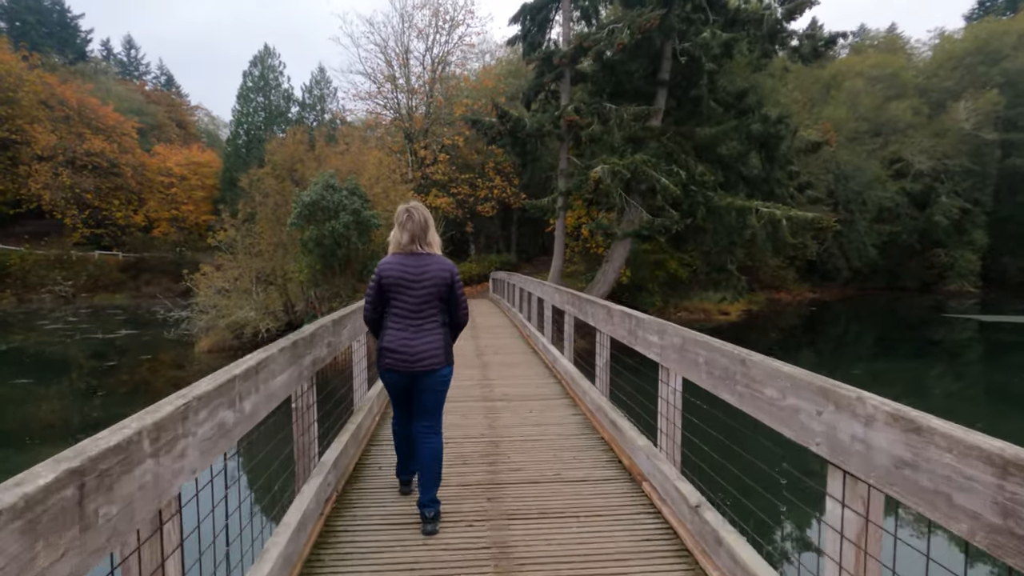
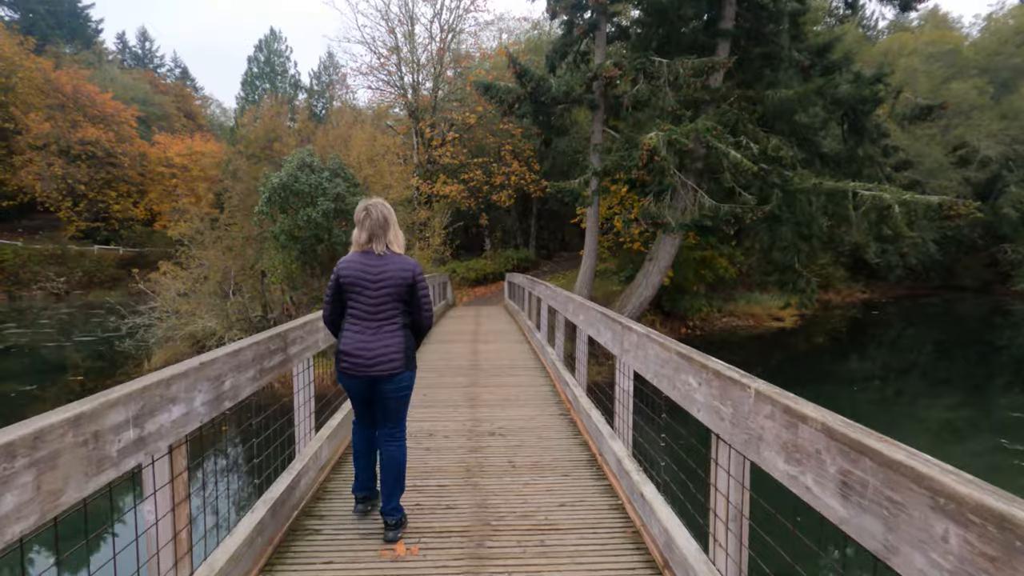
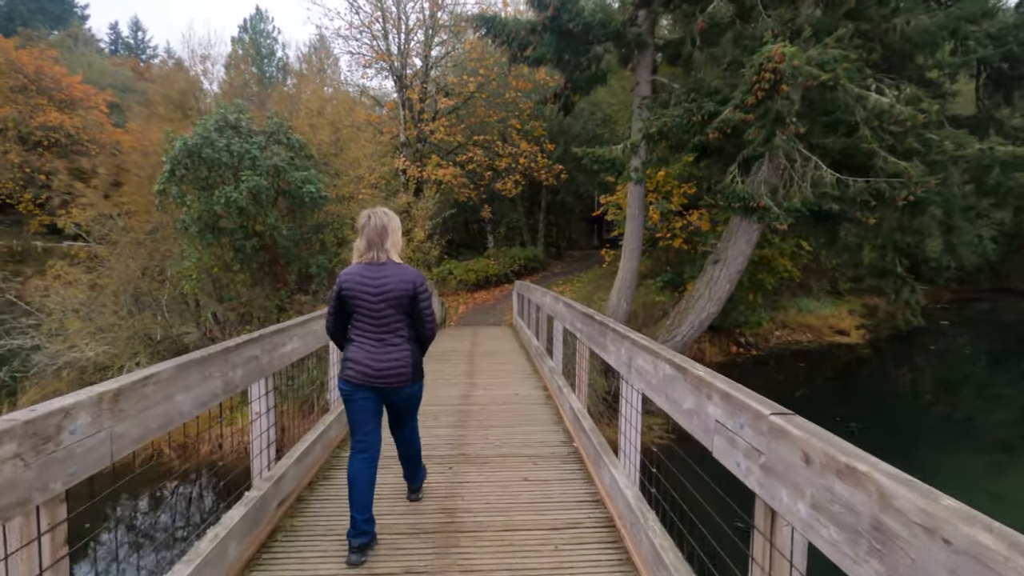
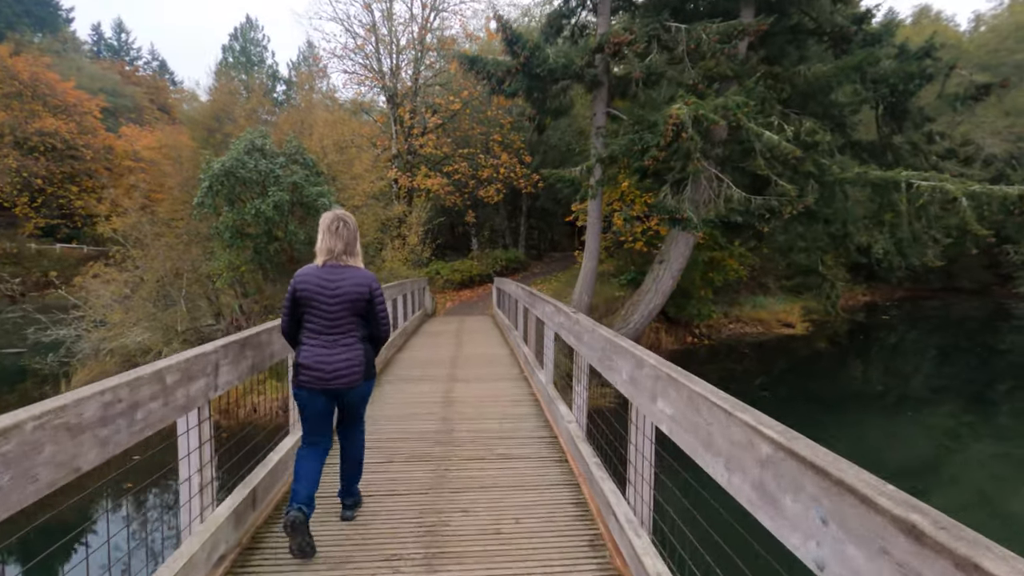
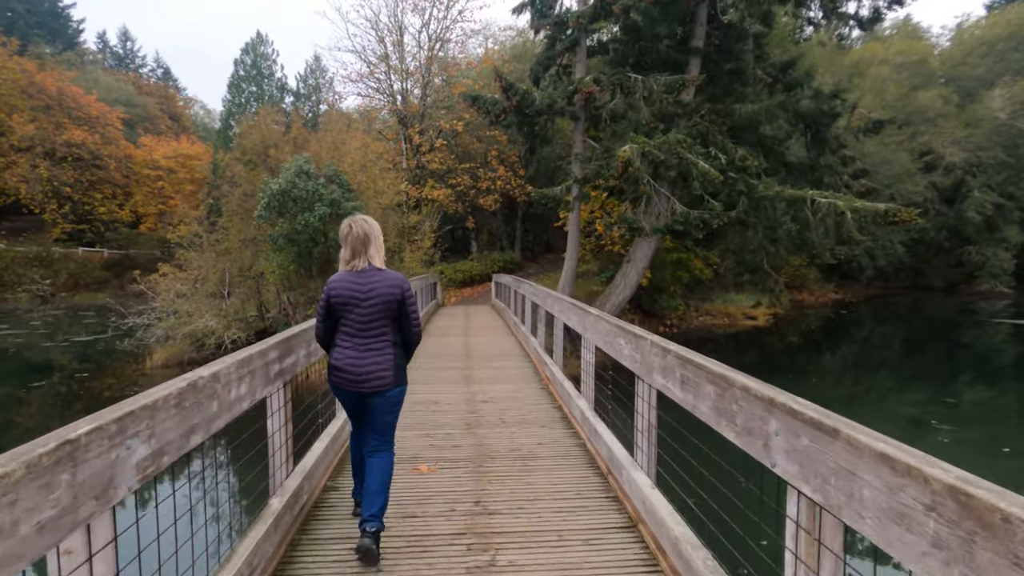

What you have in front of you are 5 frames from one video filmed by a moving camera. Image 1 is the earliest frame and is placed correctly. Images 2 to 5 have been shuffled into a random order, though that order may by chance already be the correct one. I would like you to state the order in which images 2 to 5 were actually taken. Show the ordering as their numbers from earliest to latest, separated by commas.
5, 2, 4, 3
